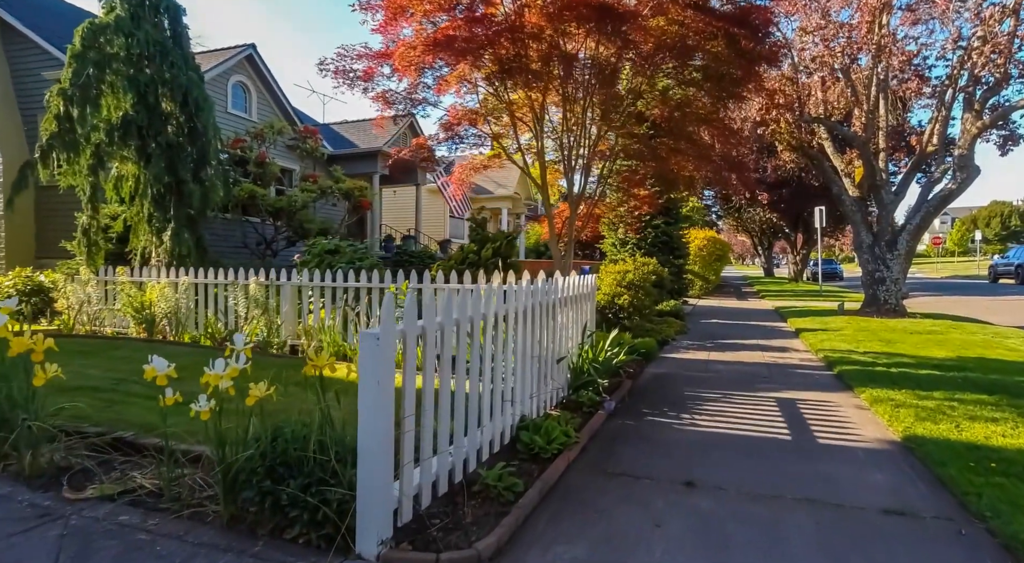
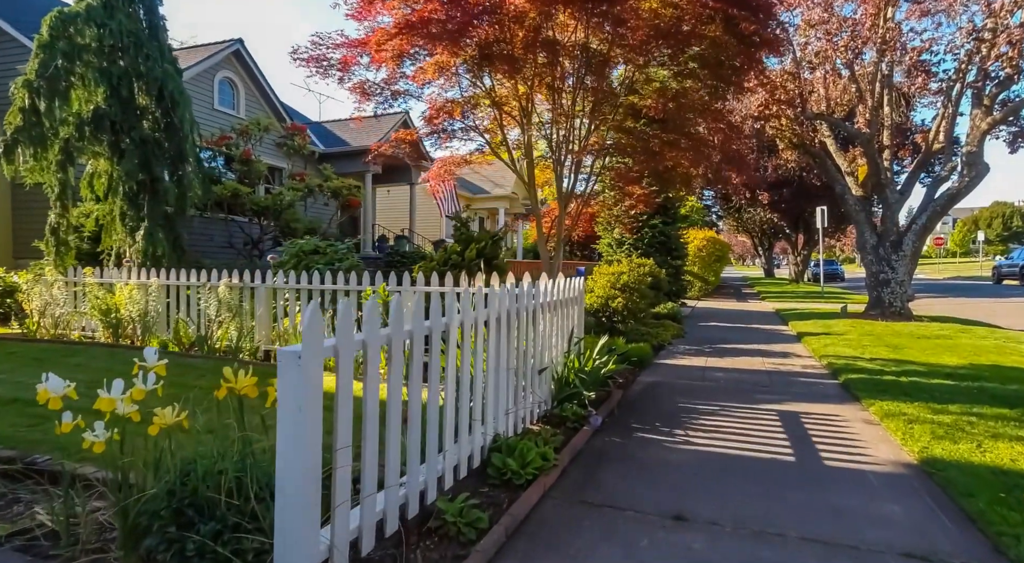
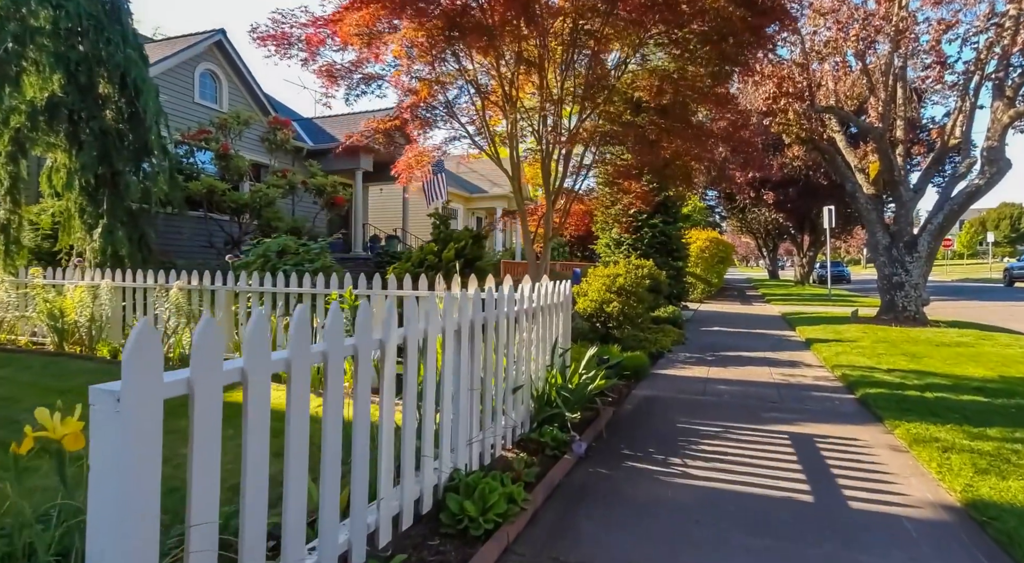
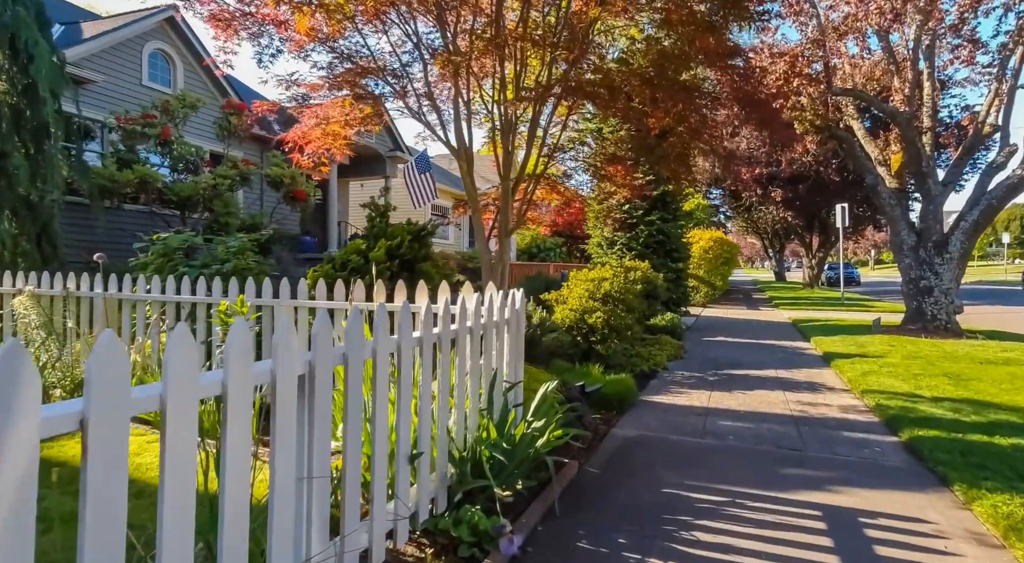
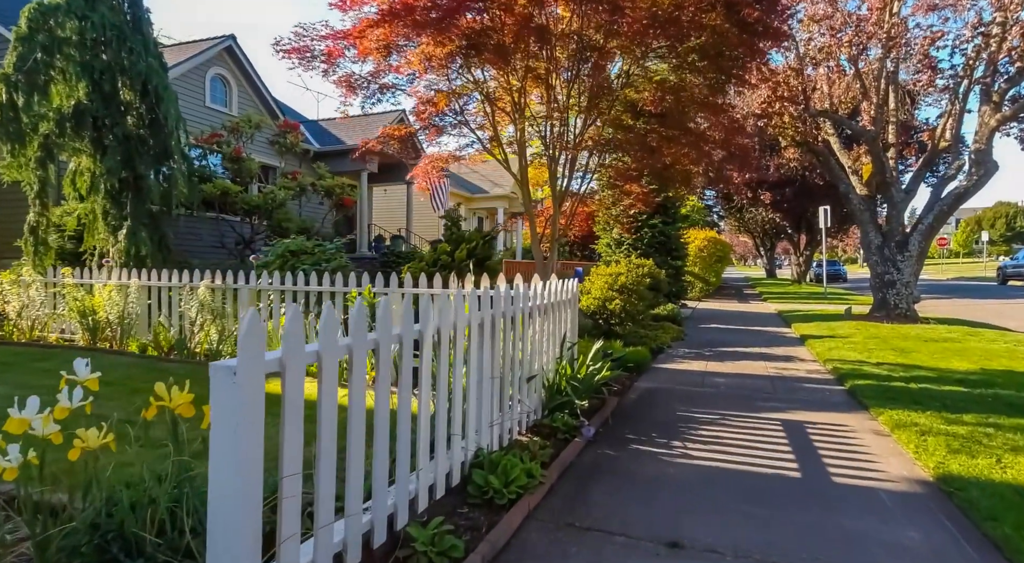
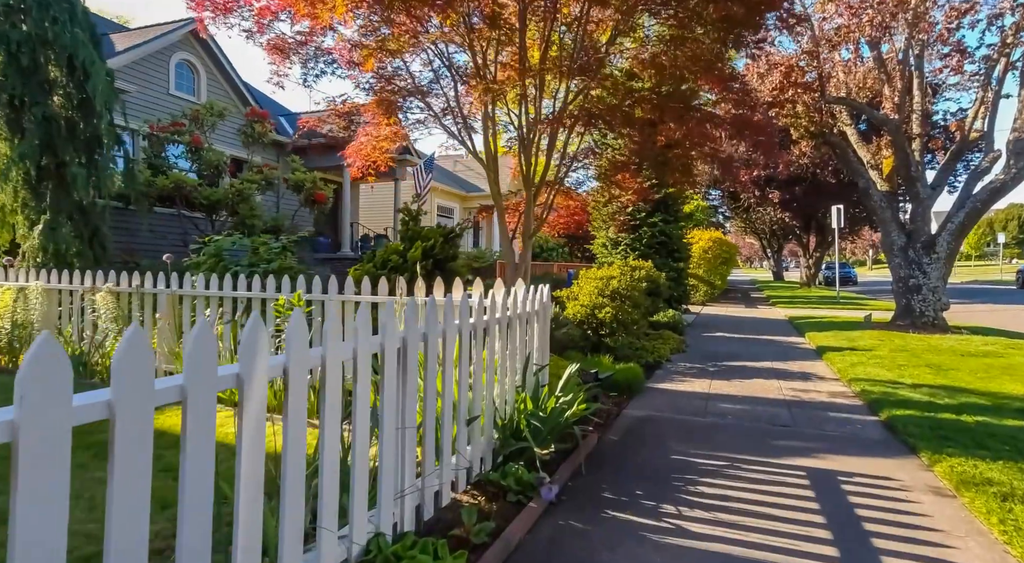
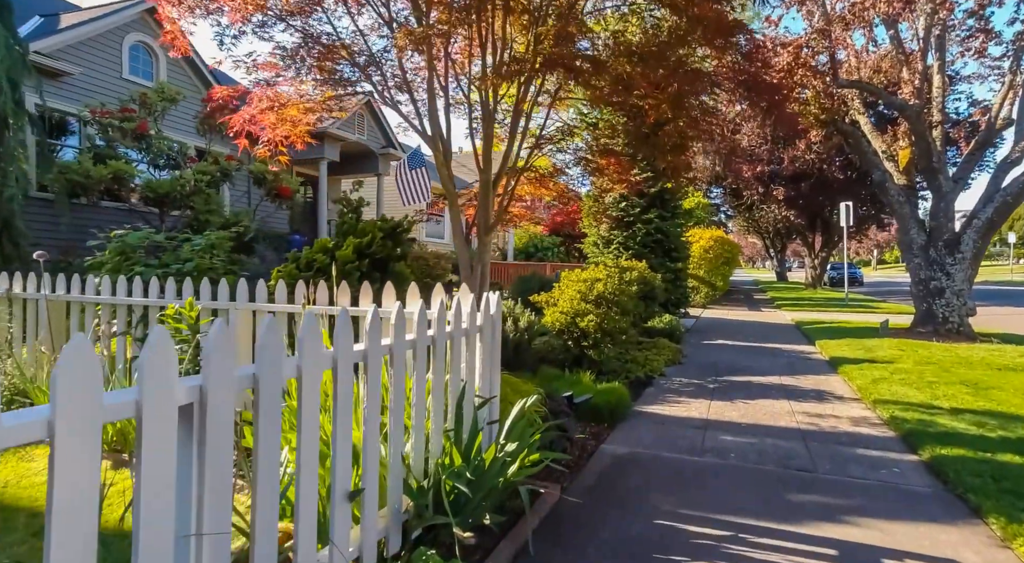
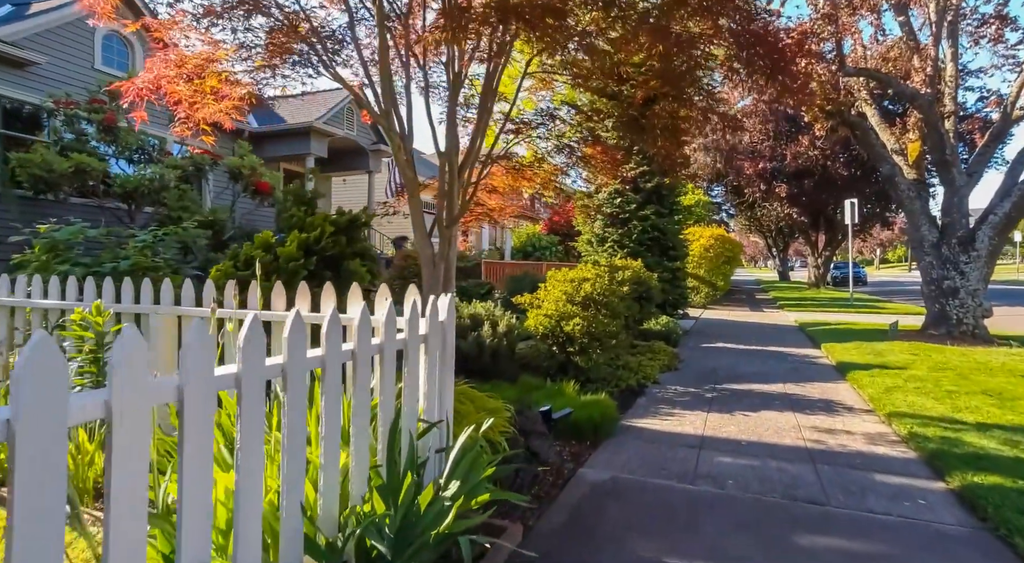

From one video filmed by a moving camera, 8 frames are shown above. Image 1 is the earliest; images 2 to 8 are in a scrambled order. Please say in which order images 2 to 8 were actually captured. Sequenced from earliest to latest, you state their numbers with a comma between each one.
2, 5, 3, 6, 4, 7, 8
